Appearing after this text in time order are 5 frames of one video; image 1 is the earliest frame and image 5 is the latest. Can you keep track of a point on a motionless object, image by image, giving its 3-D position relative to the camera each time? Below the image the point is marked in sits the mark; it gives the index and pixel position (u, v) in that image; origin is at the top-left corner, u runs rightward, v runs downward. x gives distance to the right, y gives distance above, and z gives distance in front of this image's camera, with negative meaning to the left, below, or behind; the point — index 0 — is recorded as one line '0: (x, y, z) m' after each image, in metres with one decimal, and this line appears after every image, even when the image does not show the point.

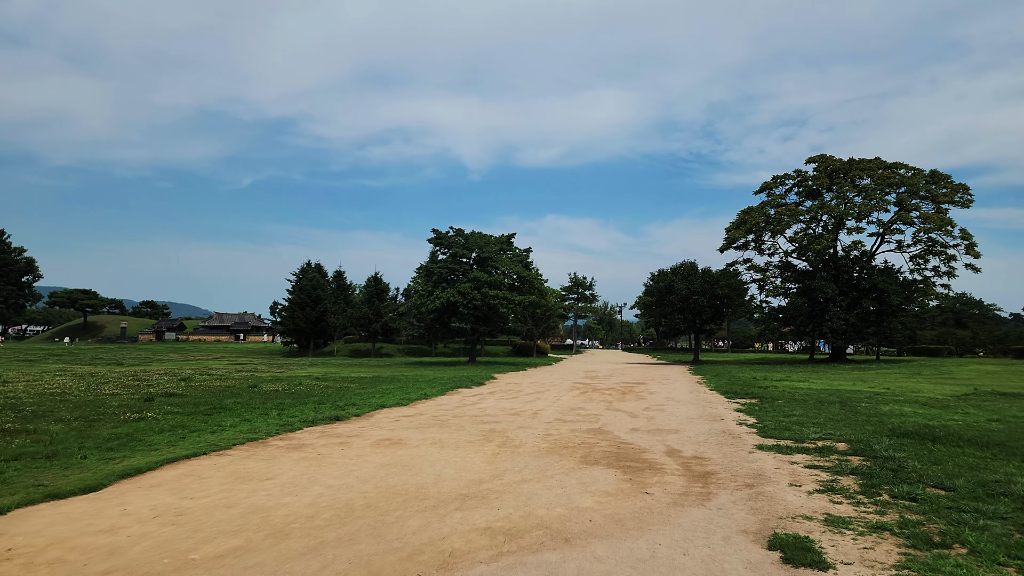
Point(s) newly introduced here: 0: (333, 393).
0: (-5.0, -2.9, +16.7) m
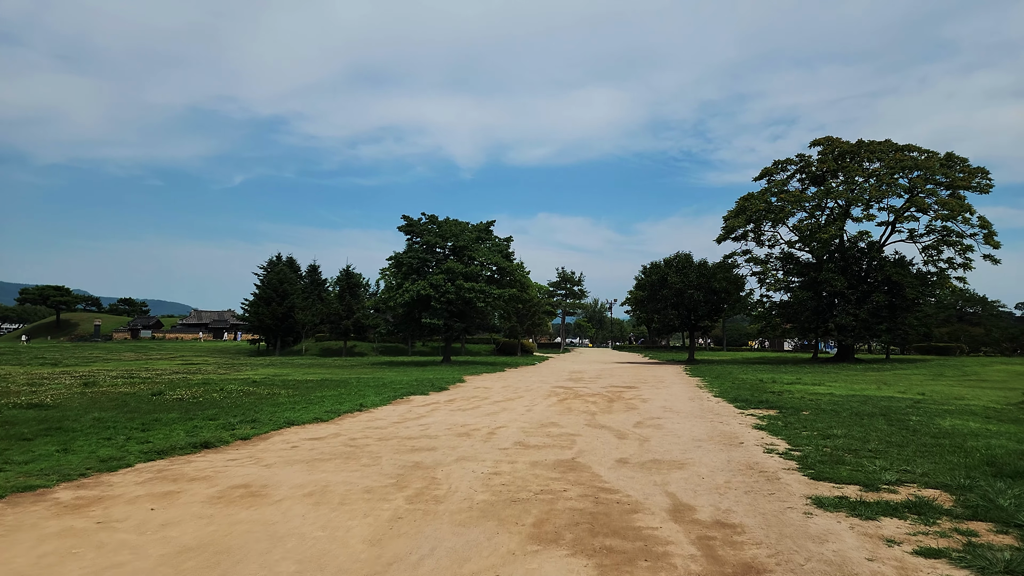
0: (-5.9, -2.6, +13.3) m
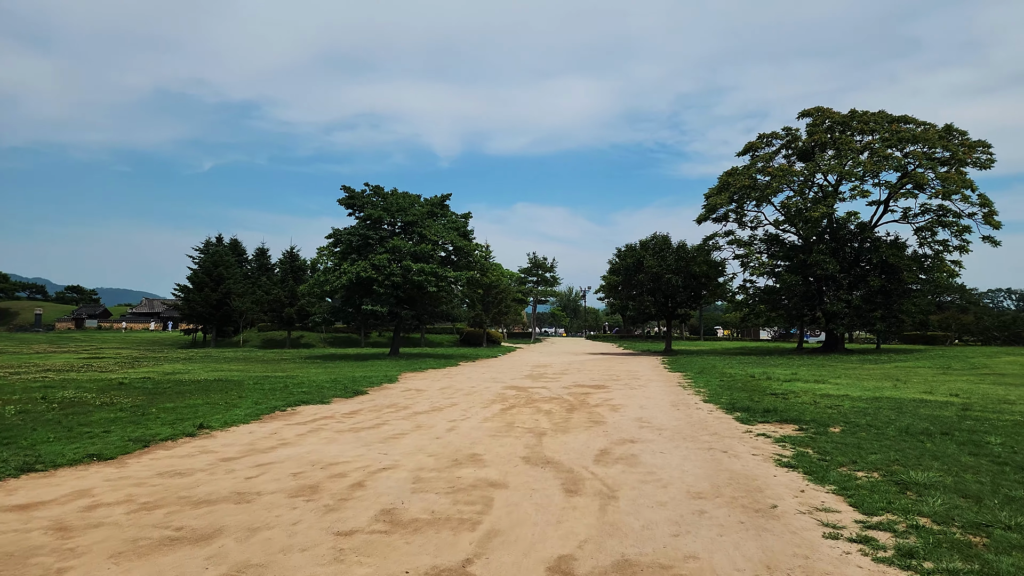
0: (-7.3, -2.1, +9.1) m
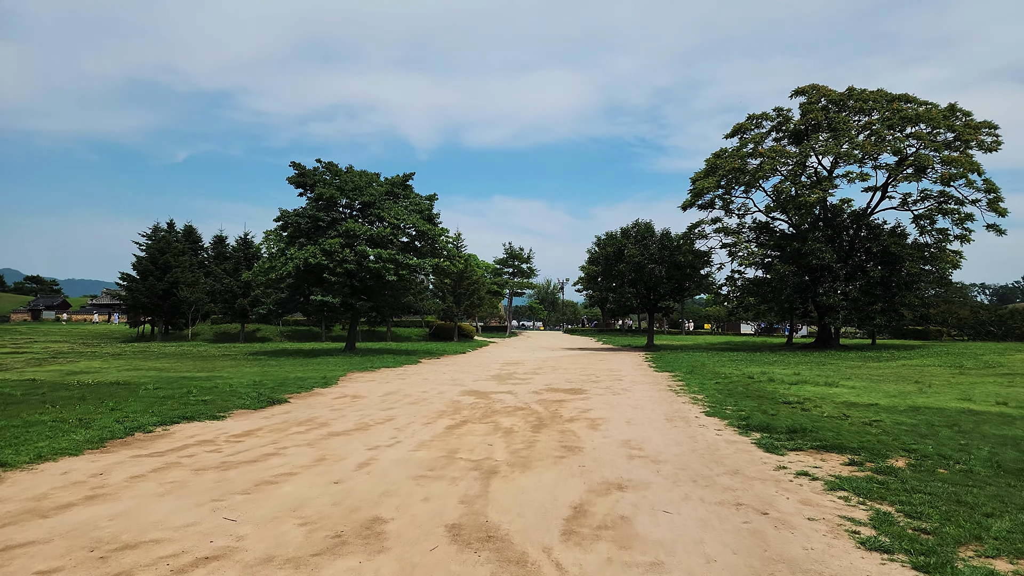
0: (-7.9, -1.8, +6.1) m
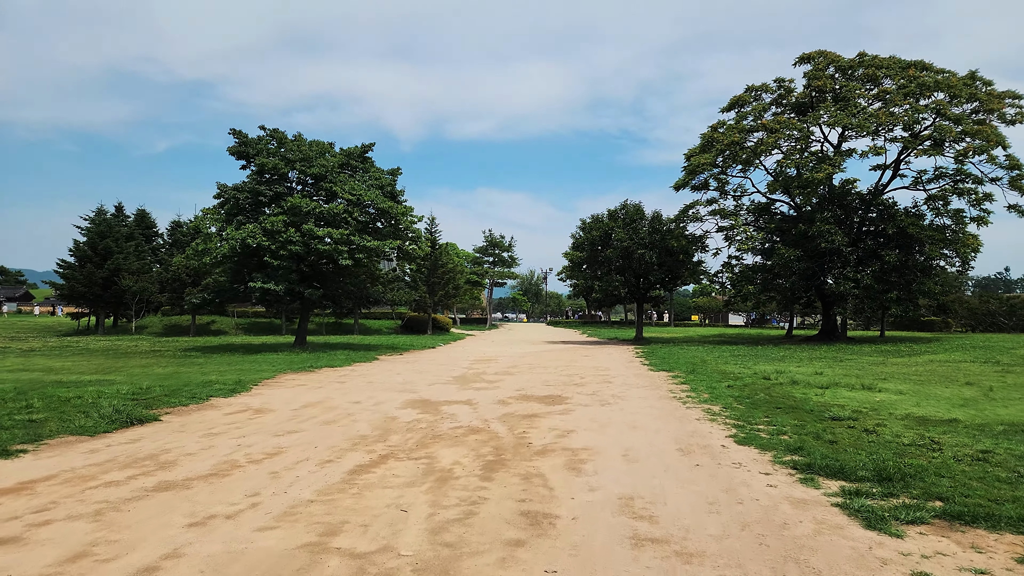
0: (-8.5, -1.5, +2.7) m
